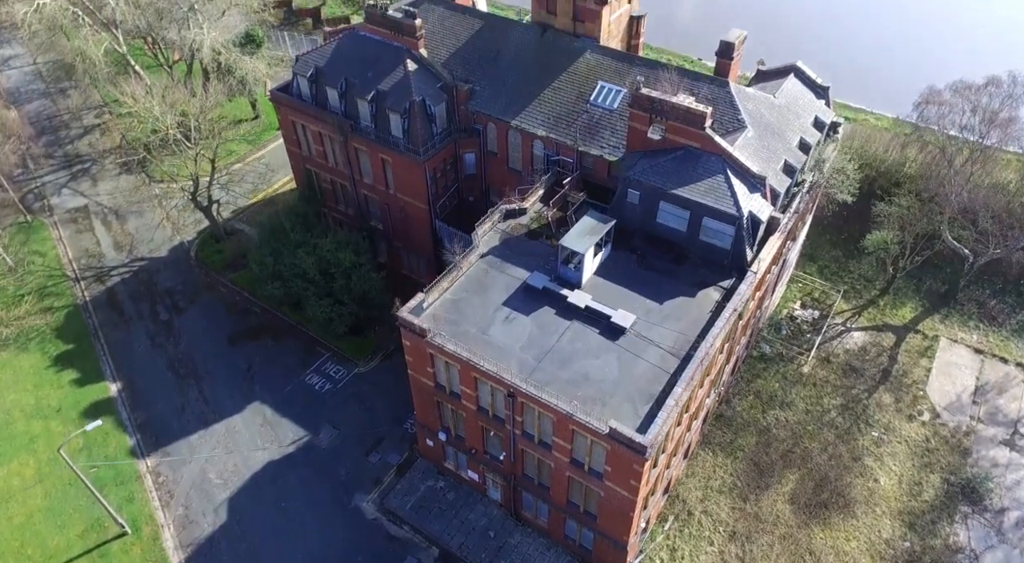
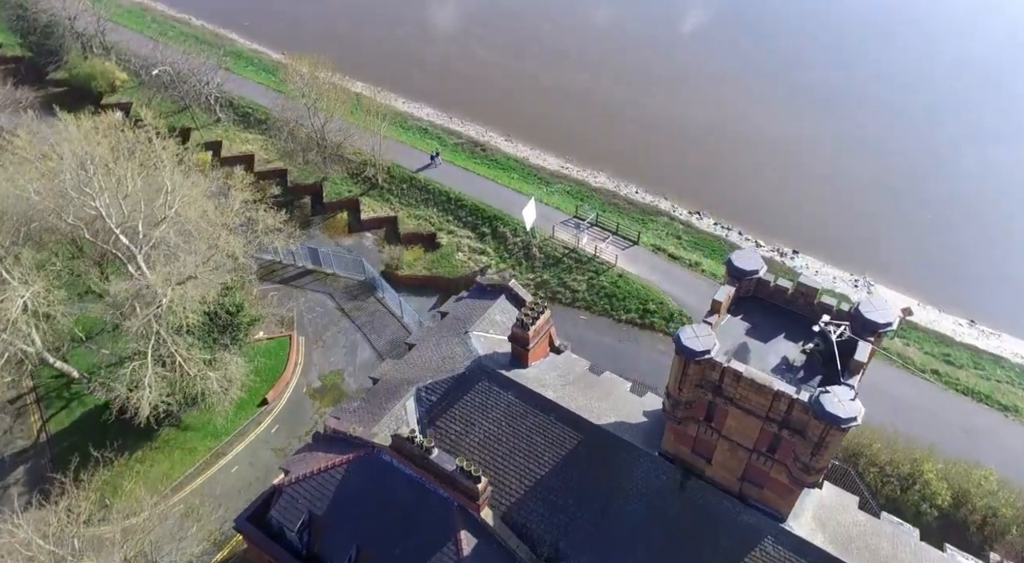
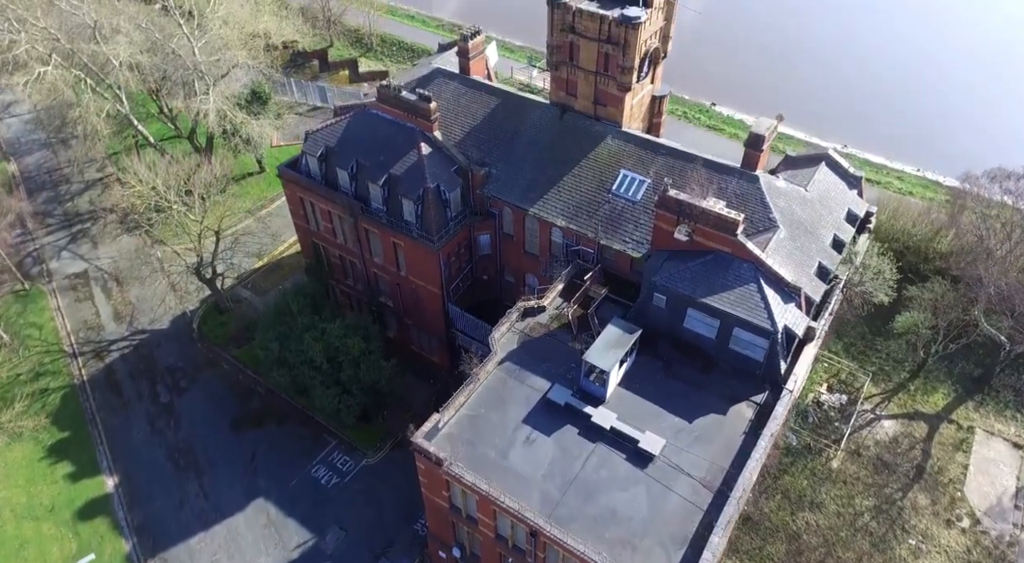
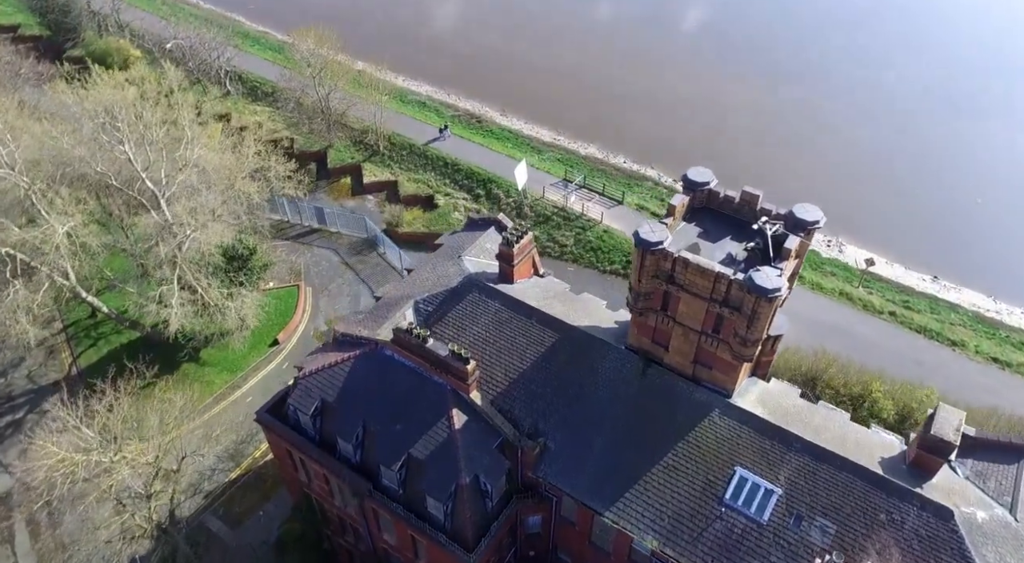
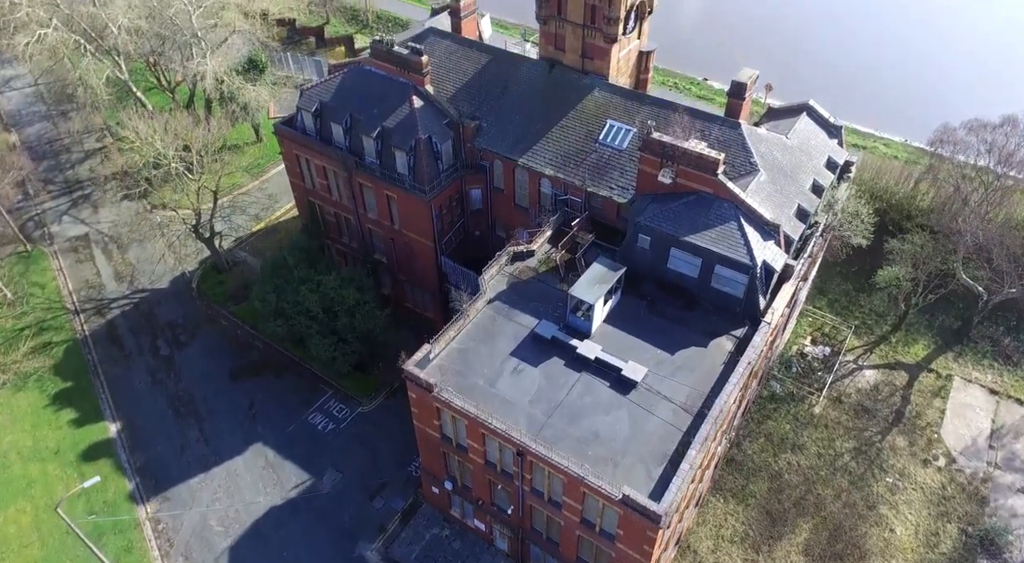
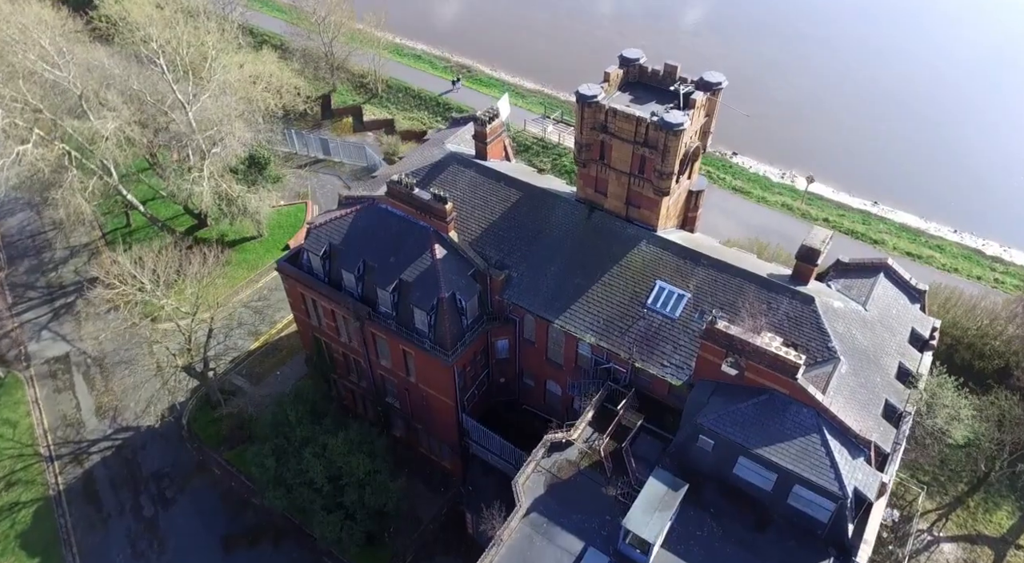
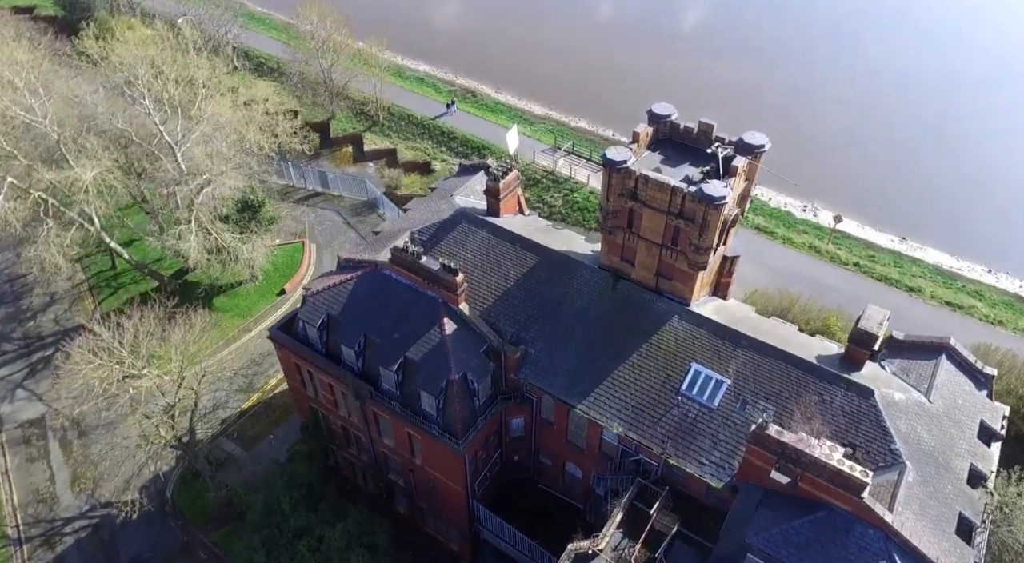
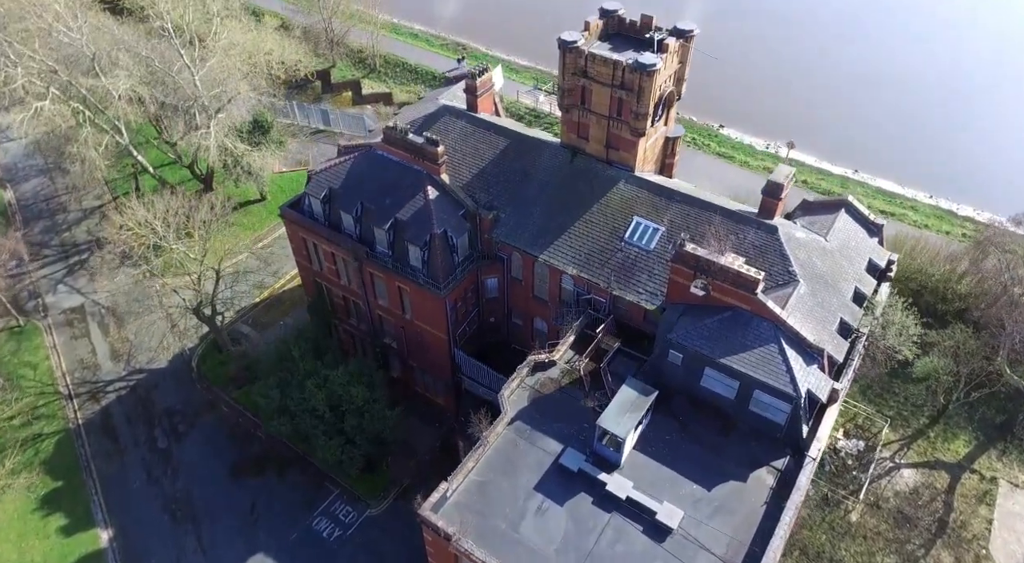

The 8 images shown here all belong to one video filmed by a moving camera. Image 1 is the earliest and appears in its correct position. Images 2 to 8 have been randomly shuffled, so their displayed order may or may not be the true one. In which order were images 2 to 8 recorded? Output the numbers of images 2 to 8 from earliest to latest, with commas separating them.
5, 3, 8, 6, 7, 4, 2
